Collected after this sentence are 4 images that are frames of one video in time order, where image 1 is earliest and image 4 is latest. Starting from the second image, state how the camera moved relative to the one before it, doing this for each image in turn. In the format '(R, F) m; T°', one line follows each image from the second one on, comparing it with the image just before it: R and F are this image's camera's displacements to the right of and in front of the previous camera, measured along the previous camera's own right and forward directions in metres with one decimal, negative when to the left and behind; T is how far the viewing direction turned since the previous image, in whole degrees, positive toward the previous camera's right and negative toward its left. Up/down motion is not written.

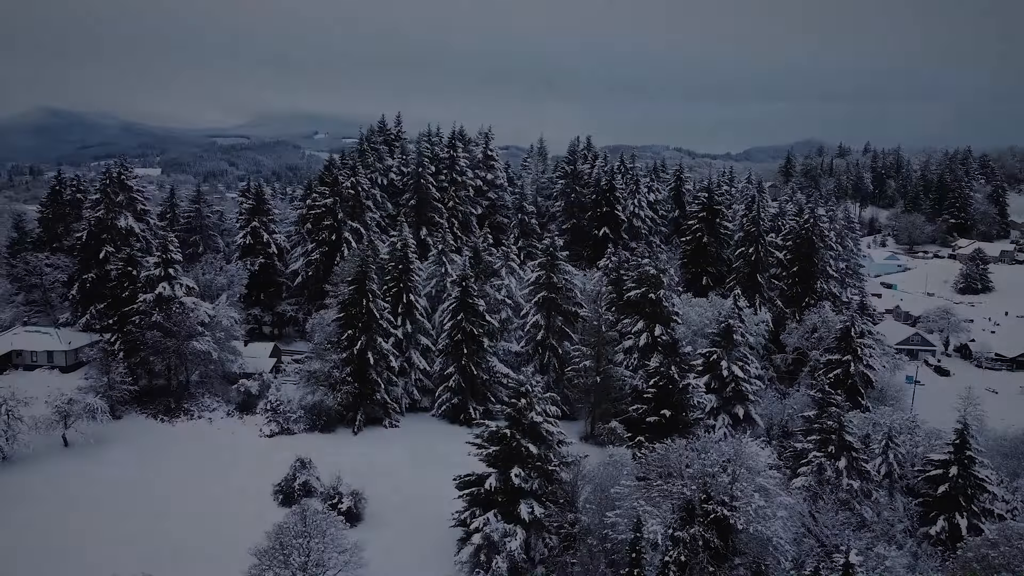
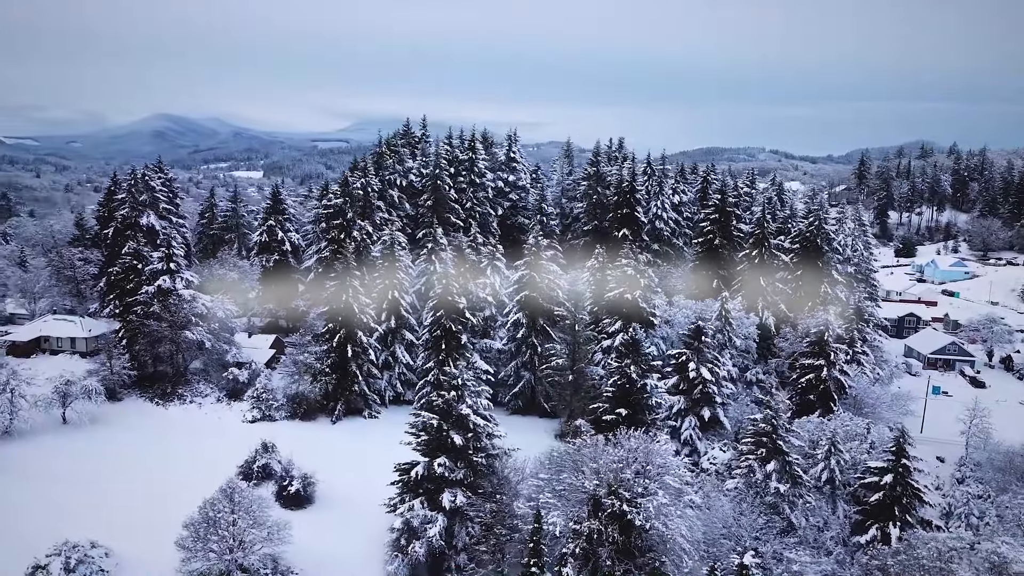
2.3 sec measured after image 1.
(+4.1, -0.3) m; -5°
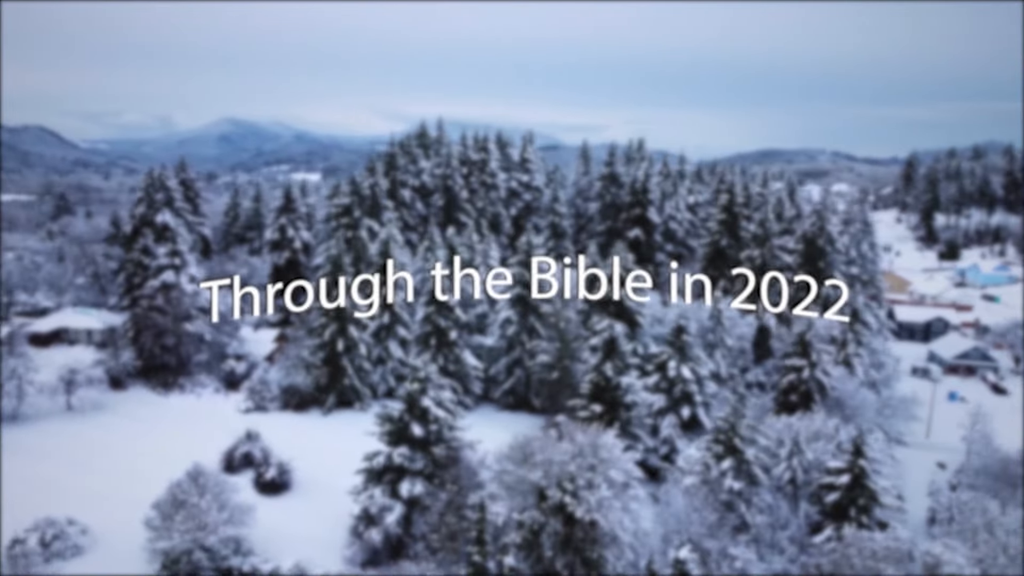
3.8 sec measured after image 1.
(+2.4, -0.3) m; -3°
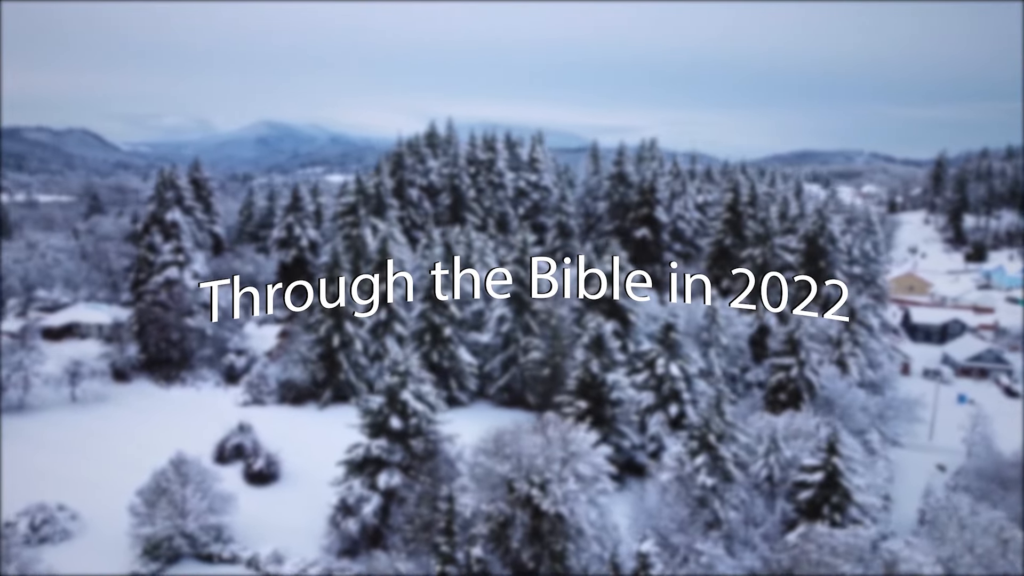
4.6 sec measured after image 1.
(+1.4, -0.2) m; -2°
